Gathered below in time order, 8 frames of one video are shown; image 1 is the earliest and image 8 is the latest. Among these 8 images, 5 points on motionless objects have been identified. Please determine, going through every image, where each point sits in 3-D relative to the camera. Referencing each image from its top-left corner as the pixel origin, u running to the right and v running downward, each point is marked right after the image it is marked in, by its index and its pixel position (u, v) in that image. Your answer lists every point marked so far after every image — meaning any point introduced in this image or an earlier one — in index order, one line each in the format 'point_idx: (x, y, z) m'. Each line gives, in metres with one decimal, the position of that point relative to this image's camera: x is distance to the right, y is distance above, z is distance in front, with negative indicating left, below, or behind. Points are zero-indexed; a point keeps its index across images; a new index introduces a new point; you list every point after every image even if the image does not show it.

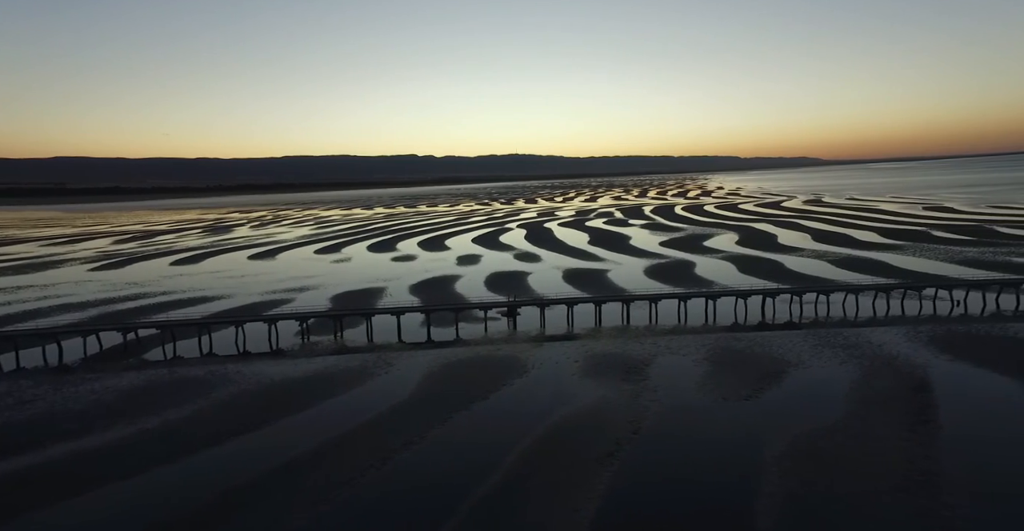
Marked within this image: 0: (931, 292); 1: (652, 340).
0: (+13.3, -0.8, +18.6) m
1: (+3.2, -1.7, +13.9) m
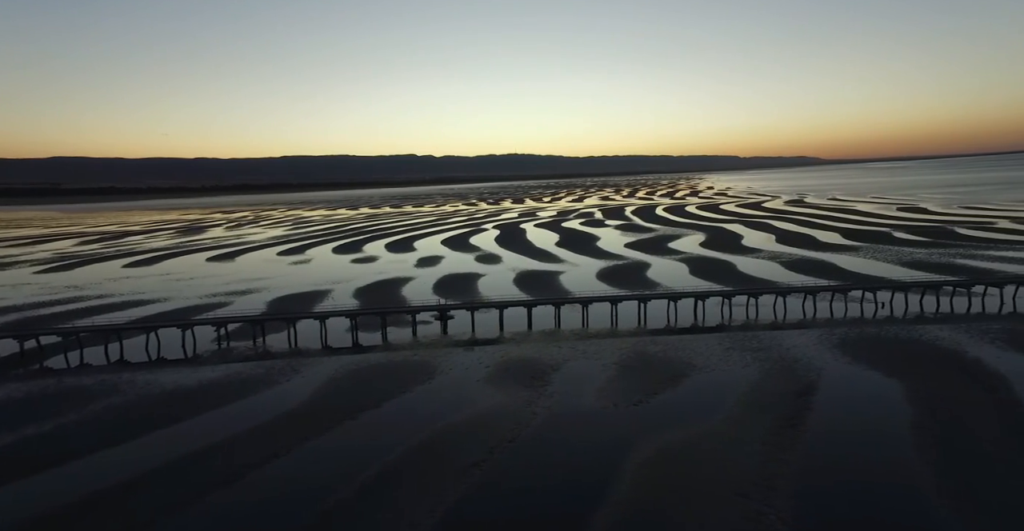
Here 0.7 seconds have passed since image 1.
0: (+11.3, -0.9, +19.1) m
1: (+1.3, -1.9, +14.0) m
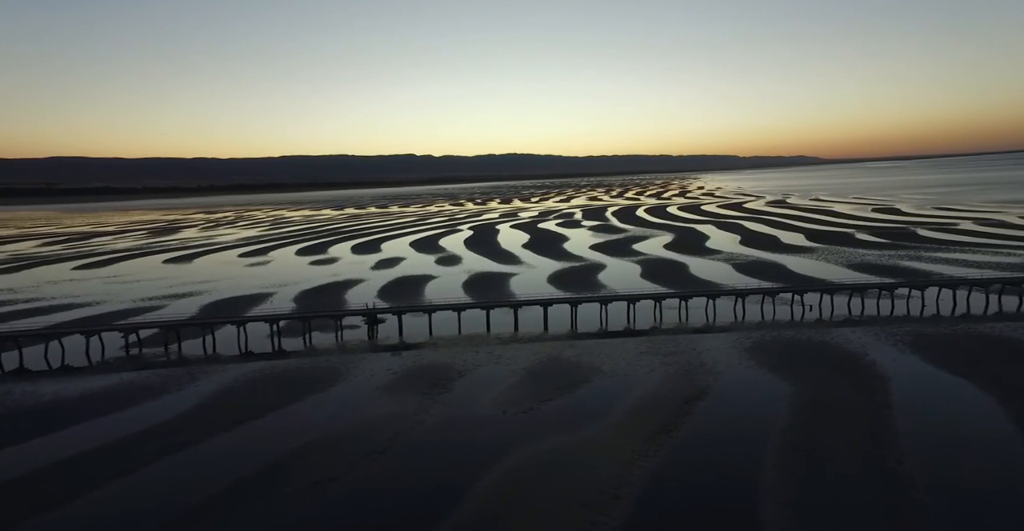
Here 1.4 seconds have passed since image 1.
0: (+9.2, -1.0, +19.5) m
1: (-0.6, -2.0, +14.0) m
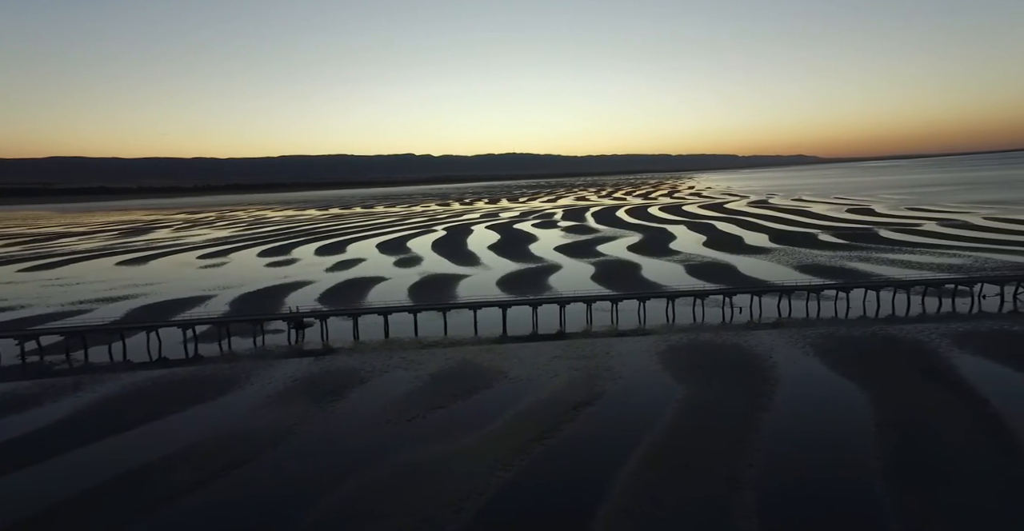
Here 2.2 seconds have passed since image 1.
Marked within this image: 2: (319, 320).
0: (+7.0, -1.1, +19.8) m
1: (-2.5, -2.1, +13.9) m
2: (-5.5, -1.5, +16.7) m
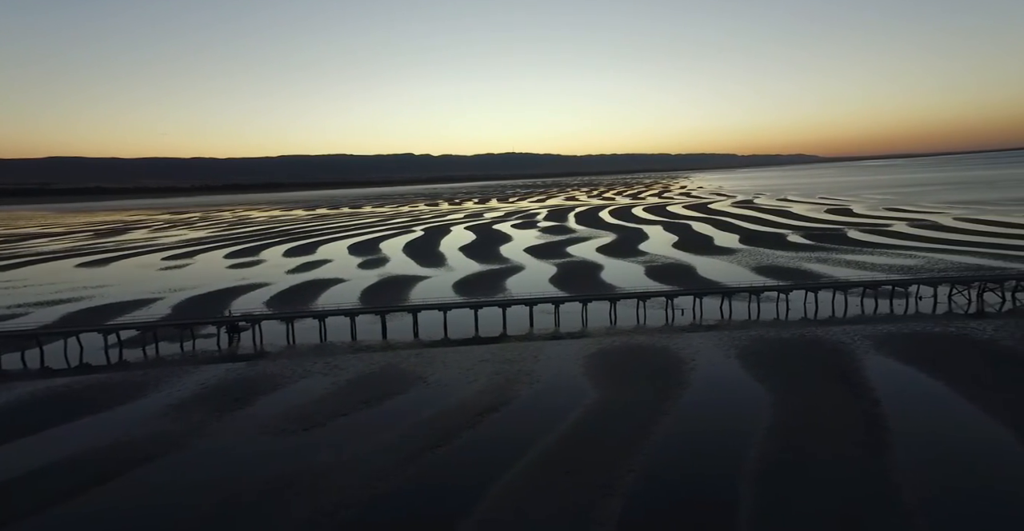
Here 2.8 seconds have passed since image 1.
0: (+5.2, -1.2, +19.9) m
1: (-4.1, -2.1, +13.7) m
2: (-7.2, -1.6, +16.5) m
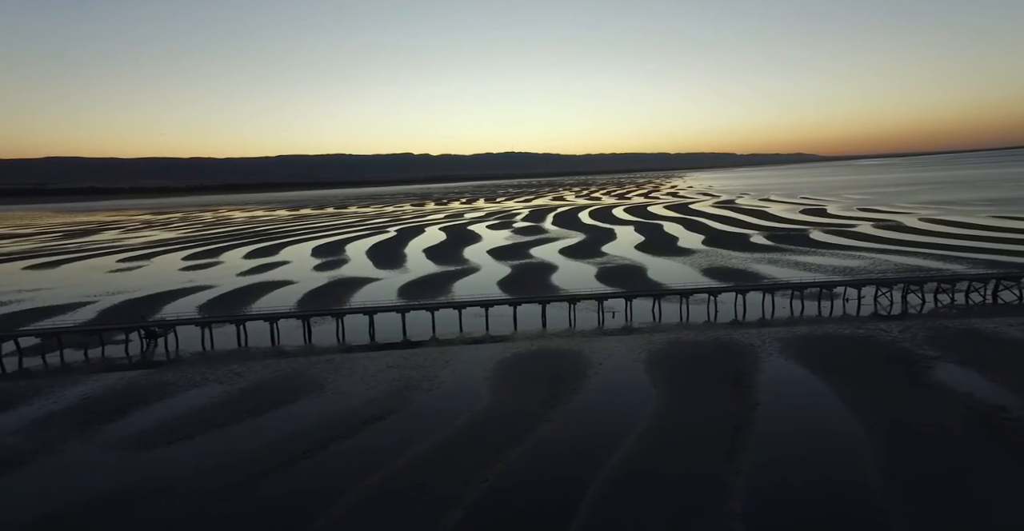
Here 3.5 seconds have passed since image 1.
0: (+2.9, -1.2, +20.0) m
1: (-6.1, -2.3, +13.4) m
2: (-9.3, -1.7, +16.1) m
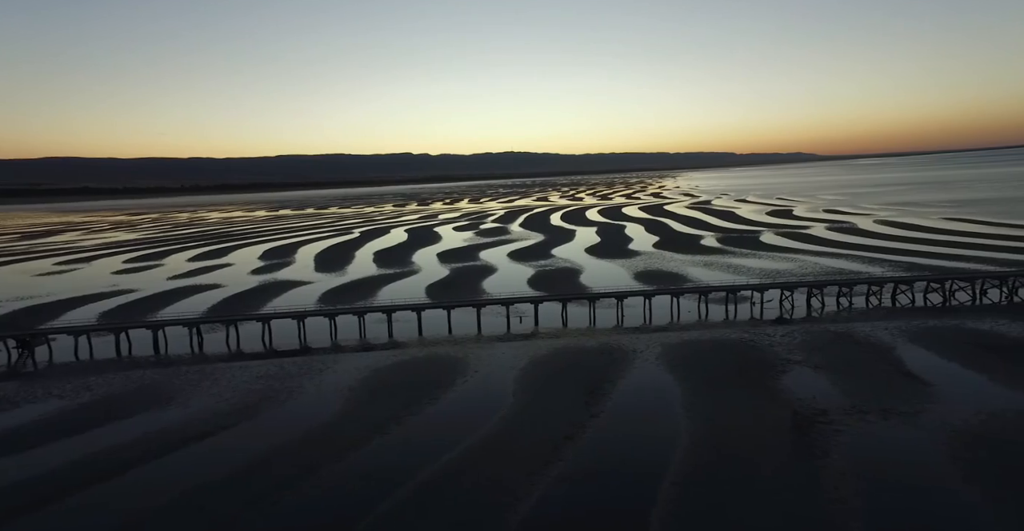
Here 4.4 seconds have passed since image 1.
0: (-0.1, -1.4, +19.9) m
1: (-8.8, -2.4, +12.9) m
2: (-12.1, -1.9, +15.4) m
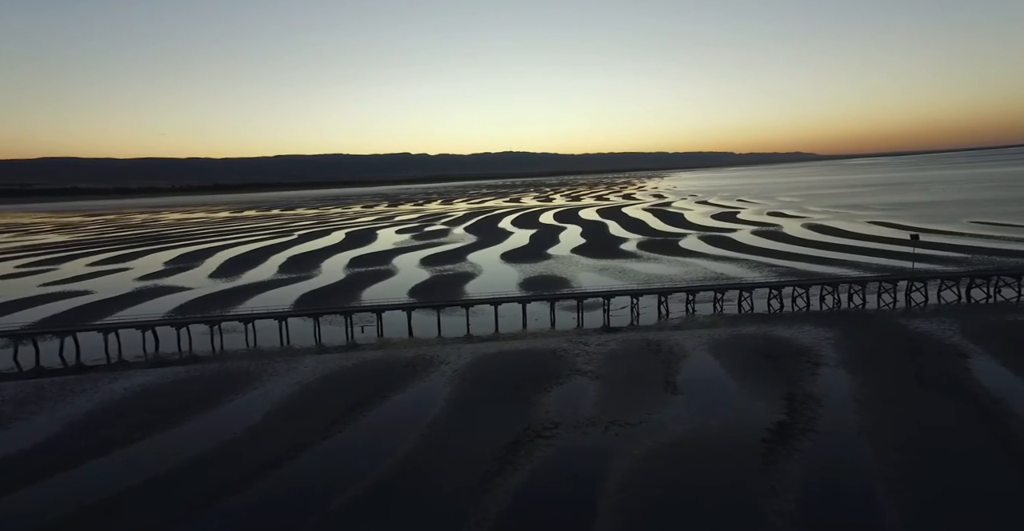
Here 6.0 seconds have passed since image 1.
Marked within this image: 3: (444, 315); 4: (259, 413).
0: (-5.2, -1.7, +19.4) m
1: (-13.2, -2.7, +11.6) m
2: (-16.7, -2.2, +13.8) m
3: (-2.9, -1.7, +19.8) m
4: (-4.4, -2.6, +10.0) m
